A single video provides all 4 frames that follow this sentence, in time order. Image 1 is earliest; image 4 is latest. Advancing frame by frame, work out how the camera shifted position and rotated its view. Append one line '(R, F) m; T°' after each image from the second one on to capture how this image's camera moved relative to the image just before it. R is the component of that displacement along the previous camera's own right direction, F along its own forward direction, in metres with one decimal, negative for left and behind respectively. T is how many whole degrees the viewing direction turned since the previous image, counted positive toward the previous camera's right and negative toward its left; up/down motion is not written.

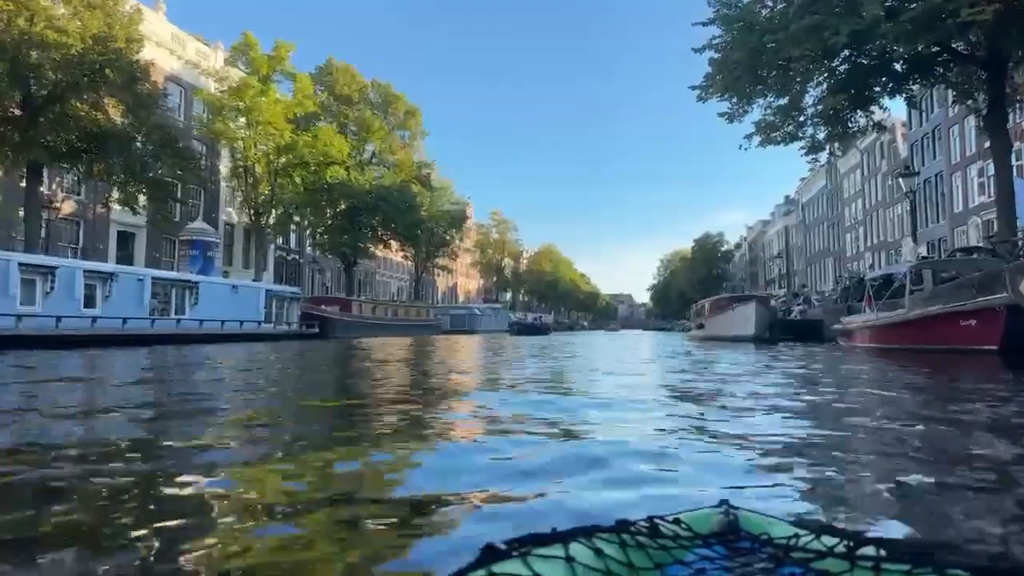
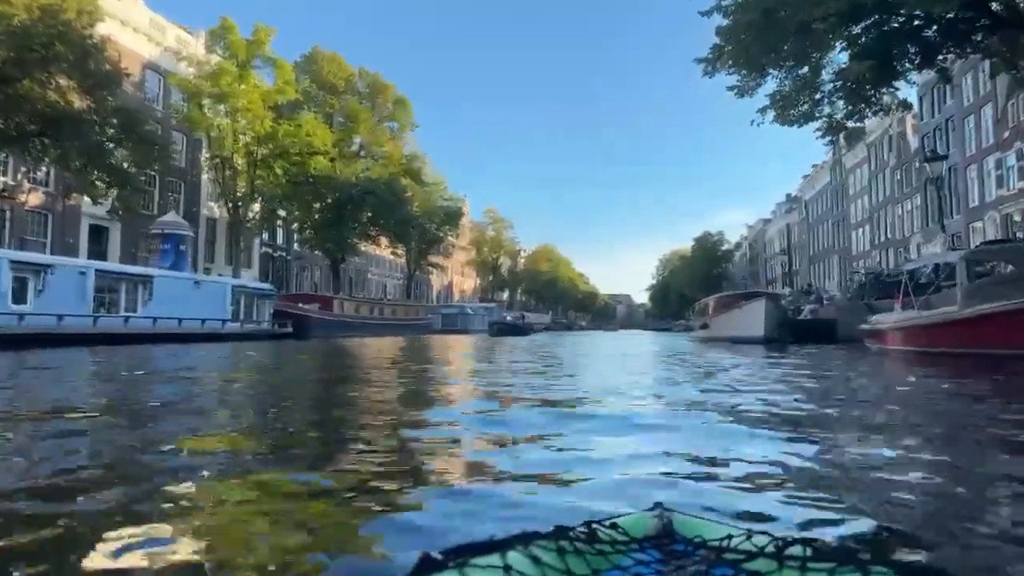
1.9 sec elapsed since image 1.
(+0.3, +1.7) m; 0°
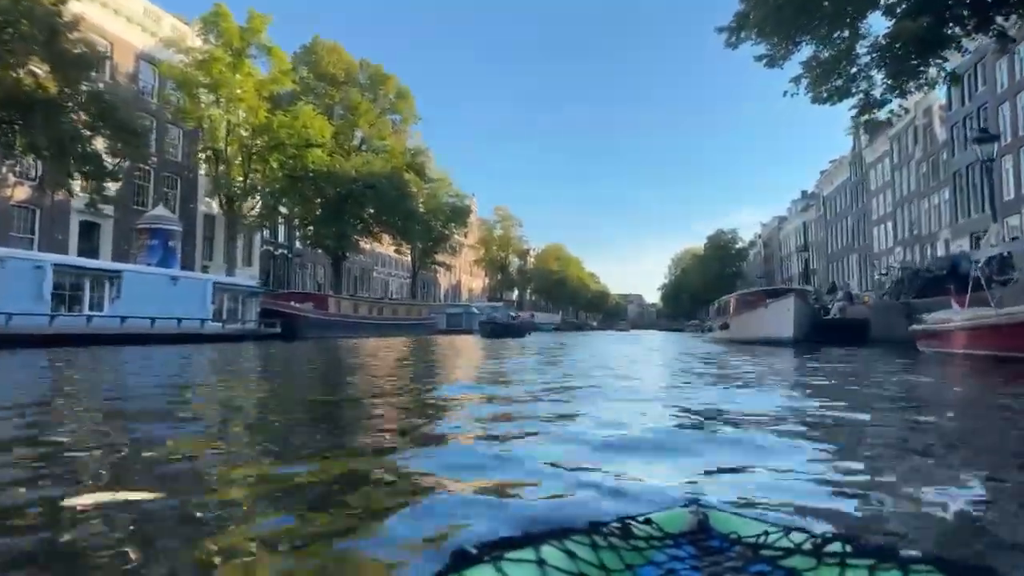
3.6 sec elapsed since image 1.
(+0.2, +1.6) m; -1°
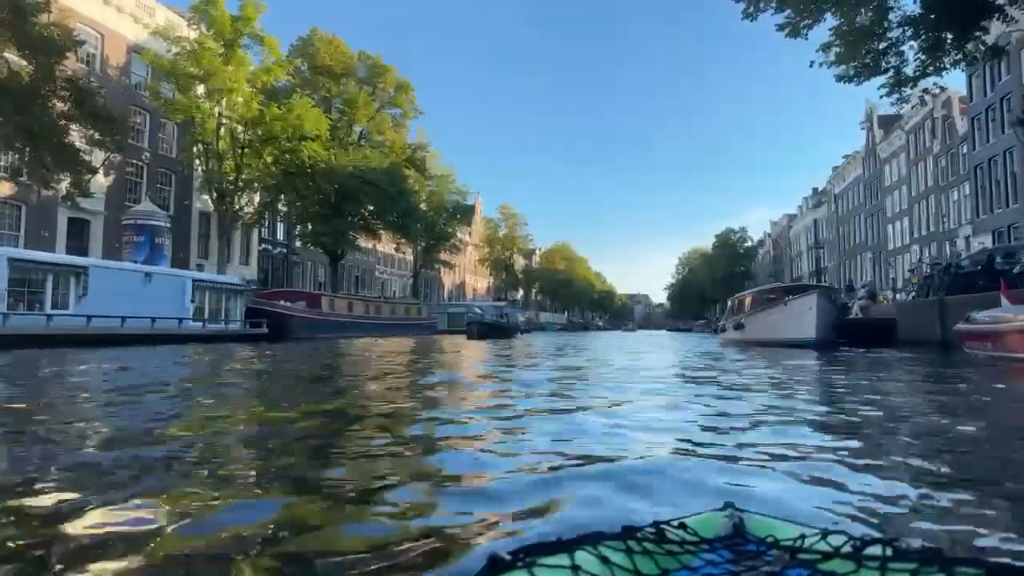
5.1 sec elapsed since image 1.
(+0.2, +1.2) m; 0°
